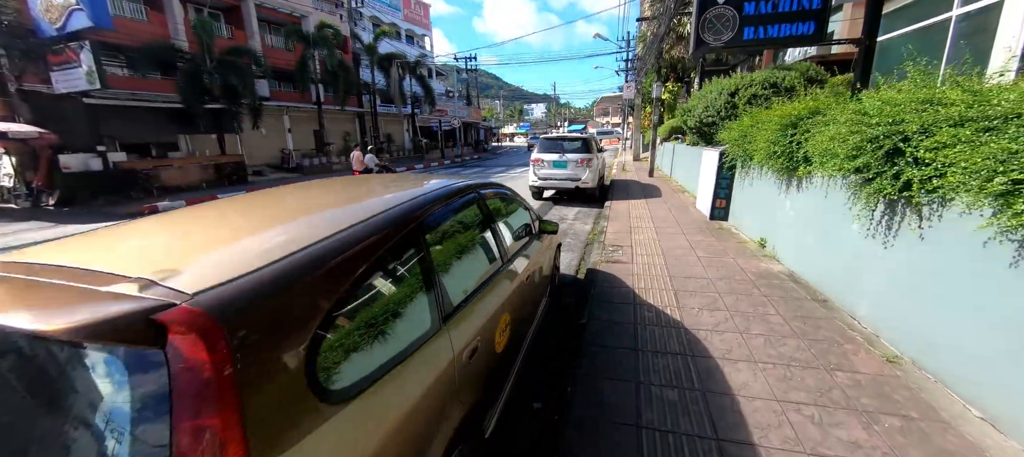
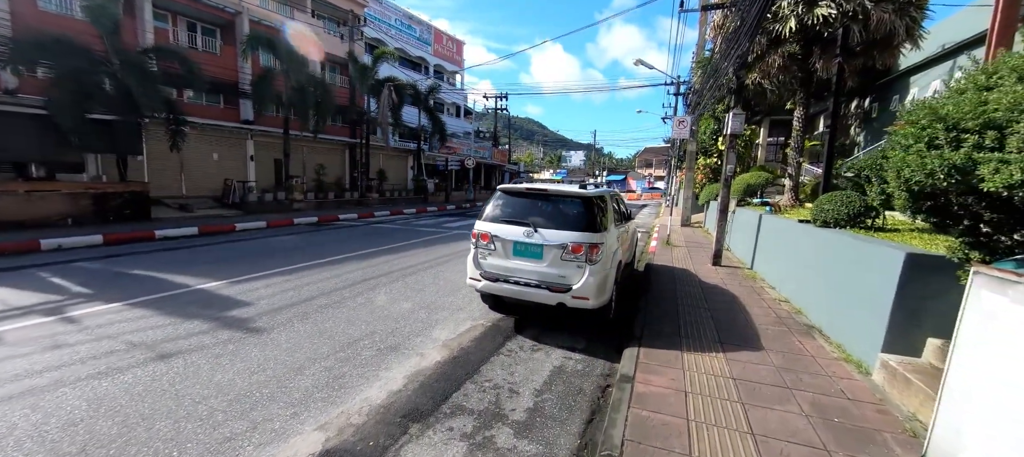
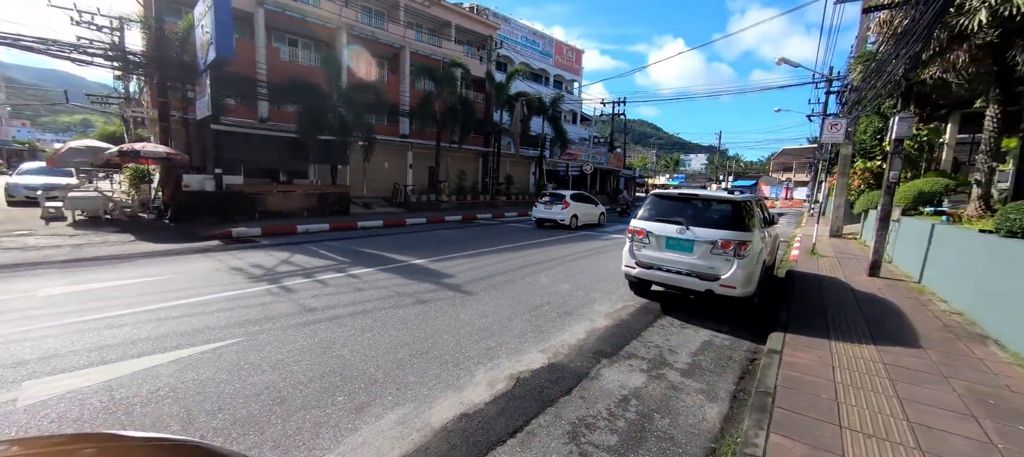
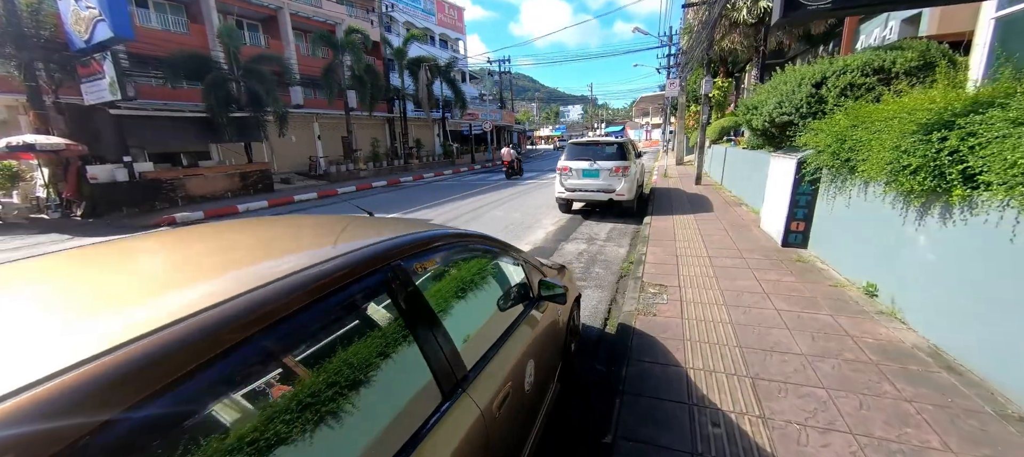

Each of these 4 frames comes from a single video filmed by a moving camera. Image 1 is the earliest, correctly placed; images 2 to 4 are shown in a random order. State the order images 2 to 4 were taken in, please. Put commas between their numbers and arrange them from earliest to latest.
4, 3, 2
